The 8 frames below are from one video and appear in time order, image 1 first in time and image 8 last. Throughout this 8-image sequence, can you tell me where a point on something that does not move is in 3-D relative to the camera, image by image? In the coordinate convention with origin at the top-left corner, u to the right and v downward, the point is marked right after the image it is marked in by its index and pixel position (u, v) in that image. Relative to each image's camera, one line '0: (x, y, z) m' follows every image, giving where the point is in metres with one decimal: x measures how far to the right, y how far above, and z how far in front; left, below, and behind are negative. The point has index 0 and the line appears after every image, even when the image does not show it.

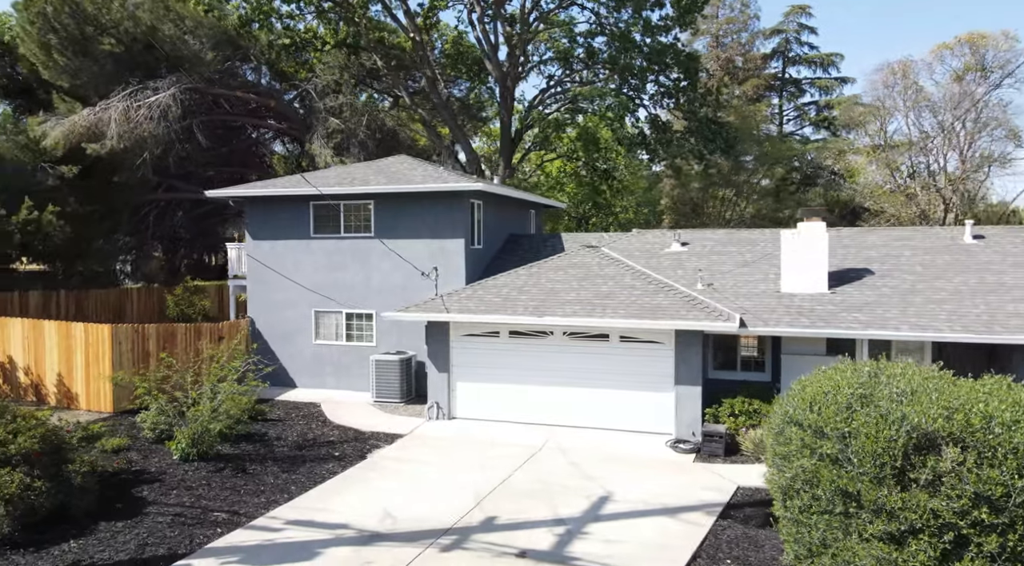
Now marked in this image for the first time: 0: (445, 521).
0: (-0.8, -2.8, +9.6) m
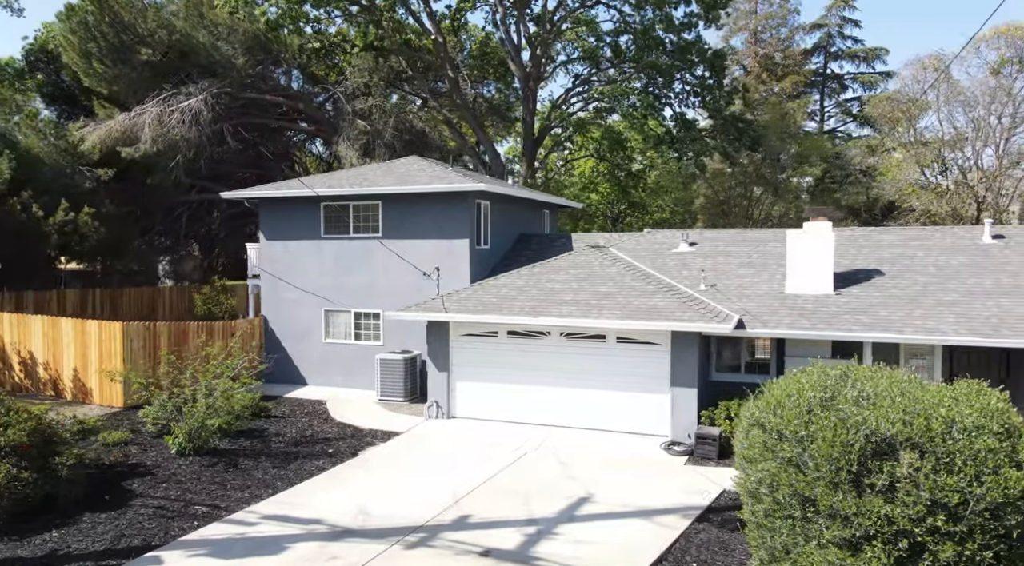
0: (-1.1, -2.8, +9.6) m
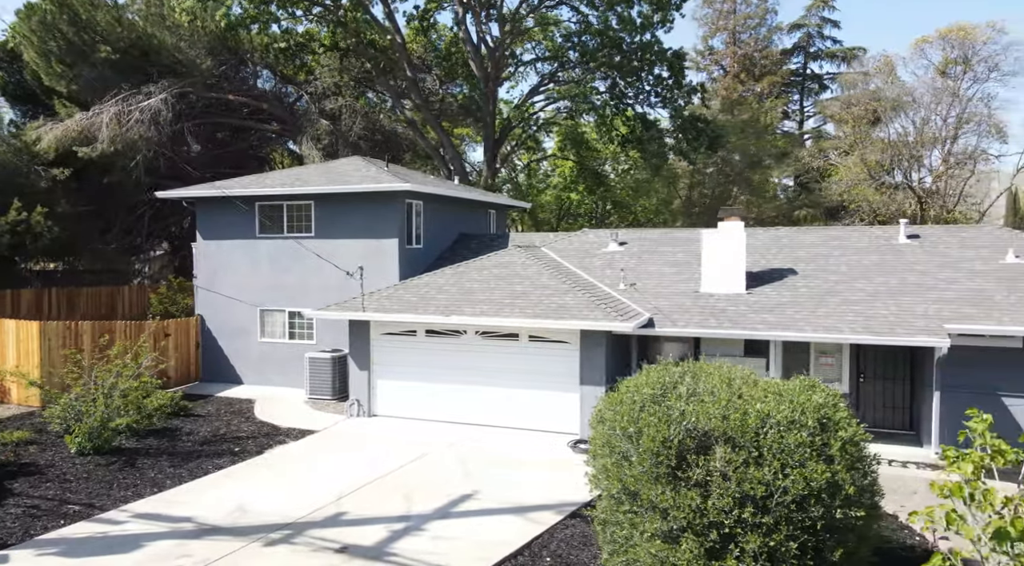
0: (-2.6, -2.8, +9.7) m
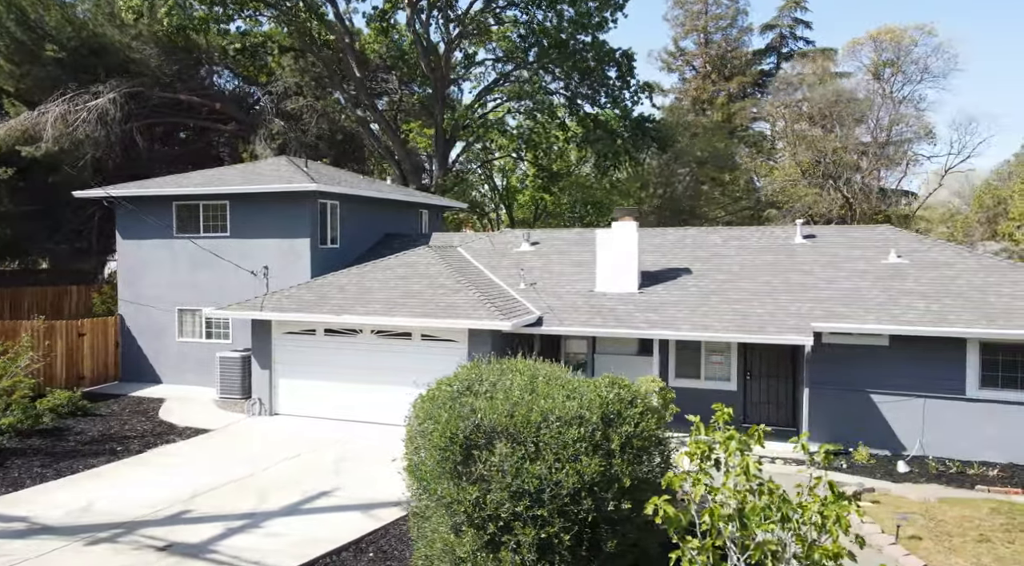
0: (-4.5, -2.8, +9.8) m
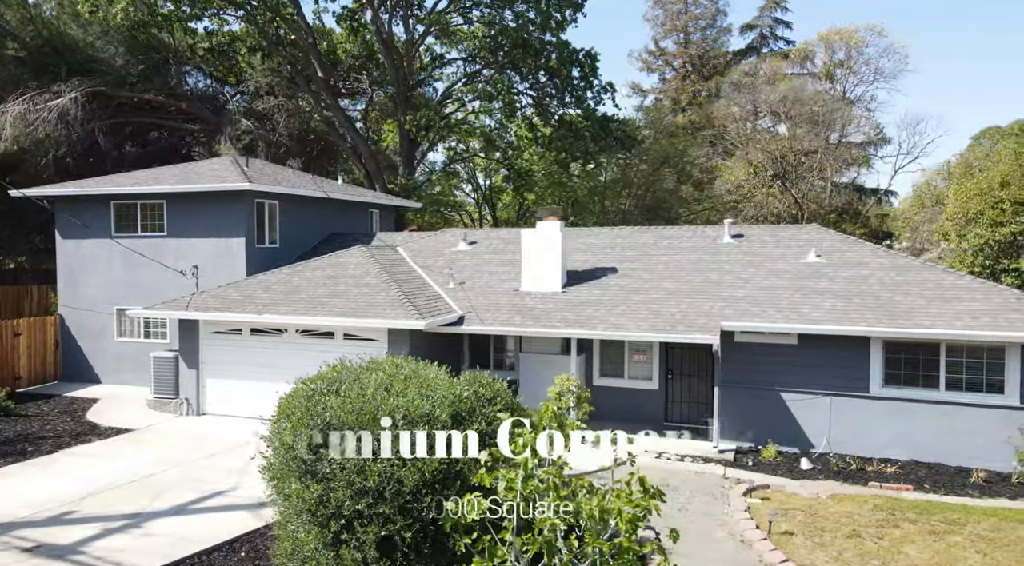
0: (-5.9, -2.8, +9.8) m
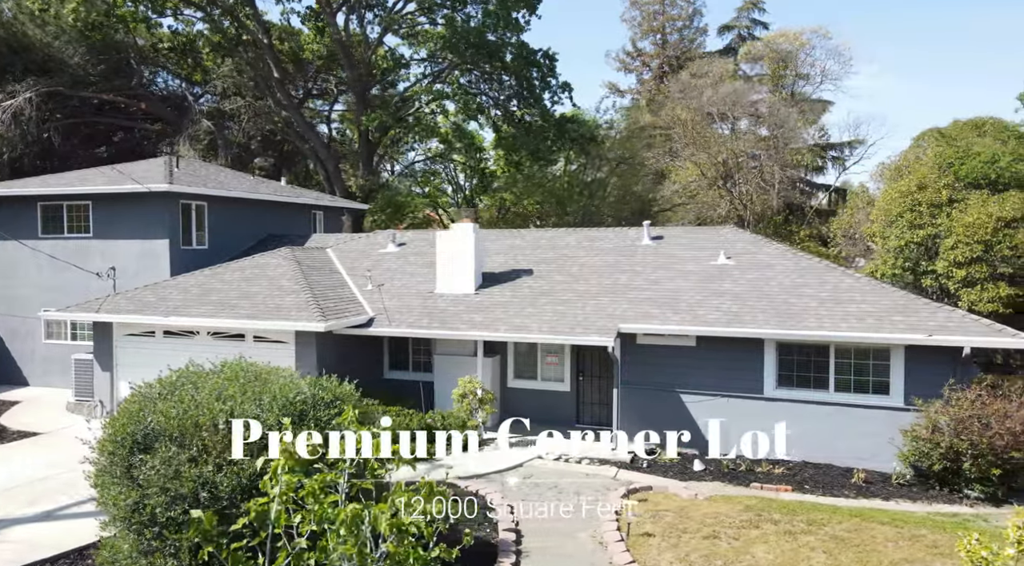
0: (-7.5, -2.8, +9.7) m
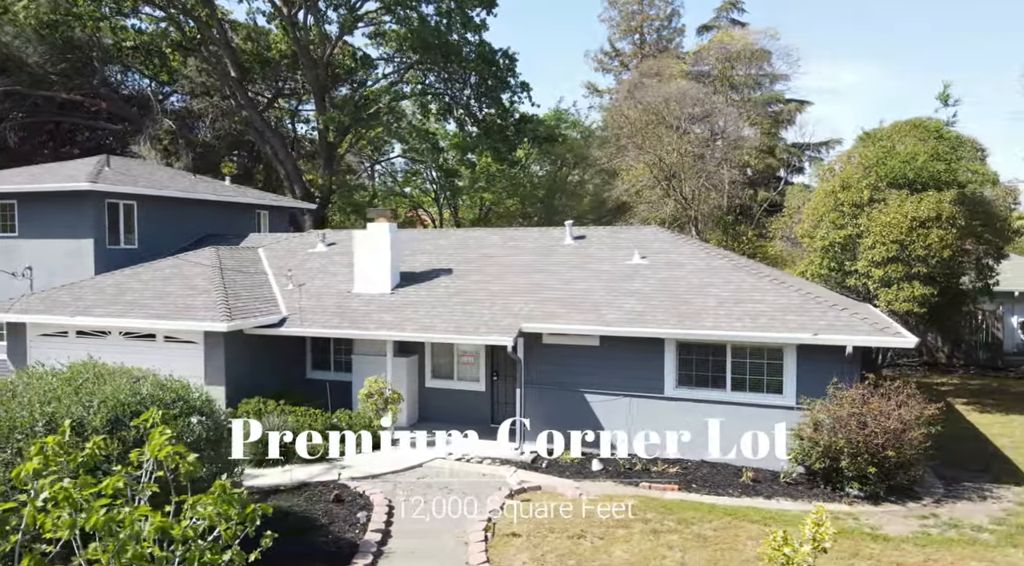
0: (-9.0, -2.8, +9.5) m
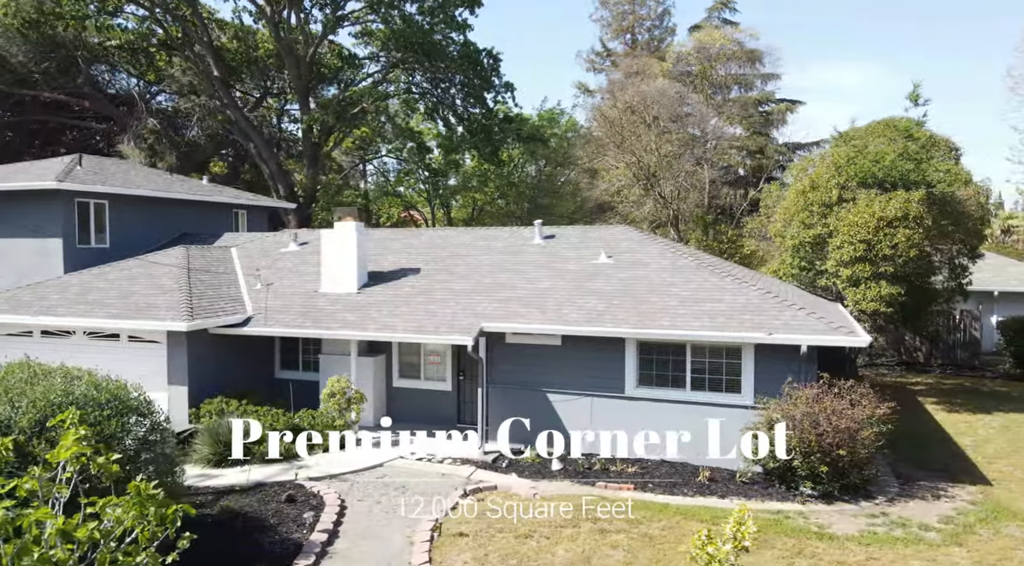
0: (-9.6, -2.8, +9.4) m
